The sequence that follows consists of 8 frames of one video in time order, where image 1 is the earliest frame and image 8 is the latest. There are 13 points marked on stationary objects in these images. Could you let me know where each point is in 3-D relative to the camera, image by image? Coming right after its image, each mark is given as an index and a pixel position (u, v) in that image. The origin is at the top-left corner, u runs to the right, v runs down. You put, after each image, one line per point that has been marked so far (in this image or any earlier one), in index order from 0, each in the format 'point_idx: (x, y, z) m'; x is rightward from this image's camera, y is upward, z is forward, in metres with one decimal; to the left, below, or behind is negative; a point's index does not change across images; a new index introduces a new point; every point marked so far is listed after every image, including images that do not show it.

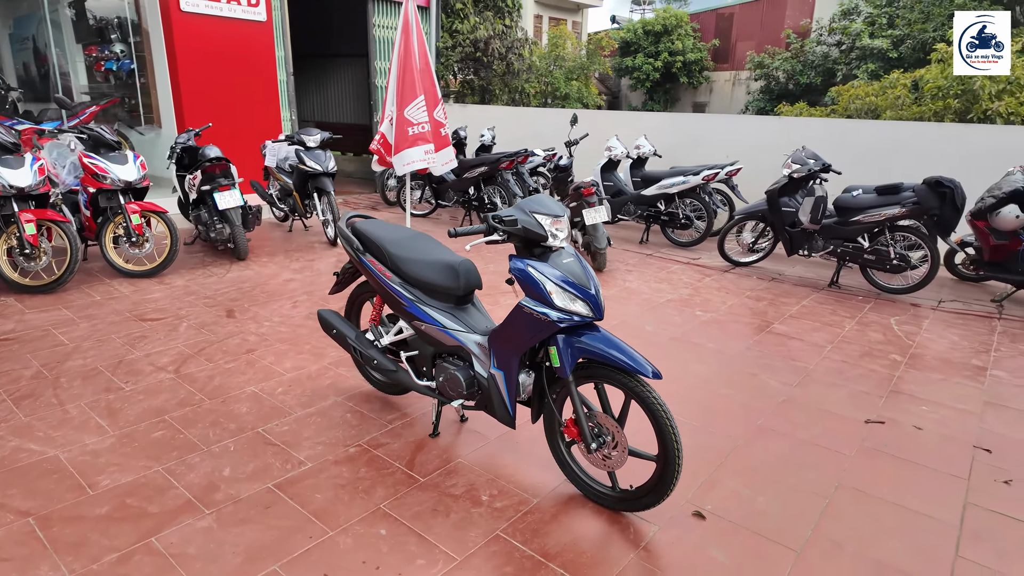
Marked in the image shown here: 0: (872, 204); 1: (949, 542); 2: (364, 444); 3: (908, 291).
0: (+3.1, +0.7, +5.2) m
1: (+1.7, -0.9, +2.3) m
2: (-0.7, -0.7, +2.7) m
3: (+3.5, 0.0, +5.2) m
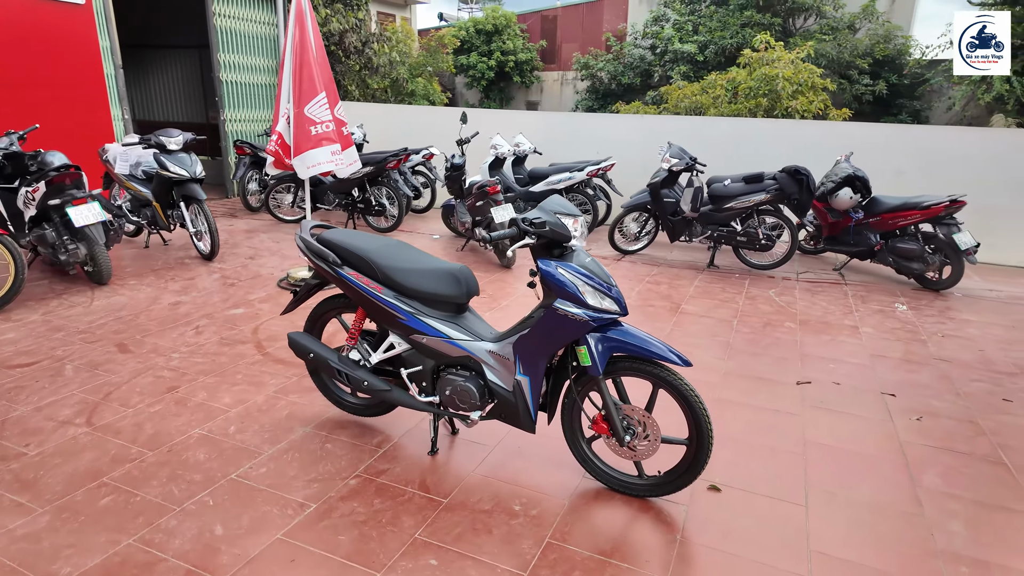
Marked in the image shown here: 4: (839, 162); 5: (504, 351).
0: (+2.2, +0.9, +5.9) m
1: (+1.8, -0.8, +2.7) m
2: (-0.6, -0.8, +2.5) m
3: (+2.6, +0.2, +6.0) m
4: (+3.1, +1.2, +6.0) m
5: (0.0, -0.3, +2.4) m
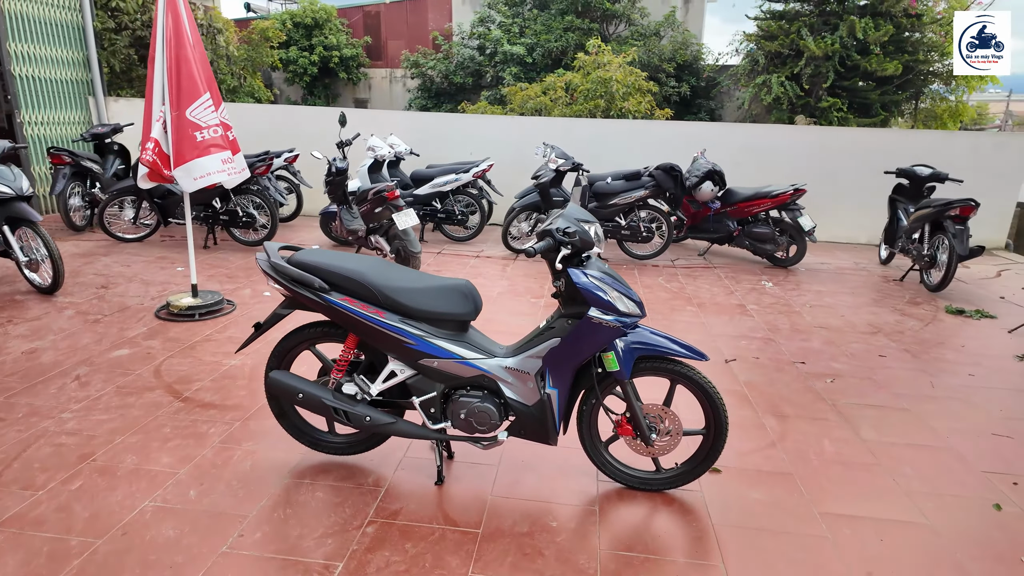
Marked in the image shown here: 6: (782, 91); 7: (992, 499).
0: (+1.2, +1.0, +6.3) m
1: (+1.7, -0.7, +3.1) m
2: (-0.5, -0.9, +2.3) m
3: (+1.6, +0.4, +6.5) m
4: (+2.0, +1.4, +6.6) m
5: (0.0, -0.3, +2.3) m
6: (+6.7, +5.0, +15.5) m
7: (+2.1, -0.9, +2.6) m
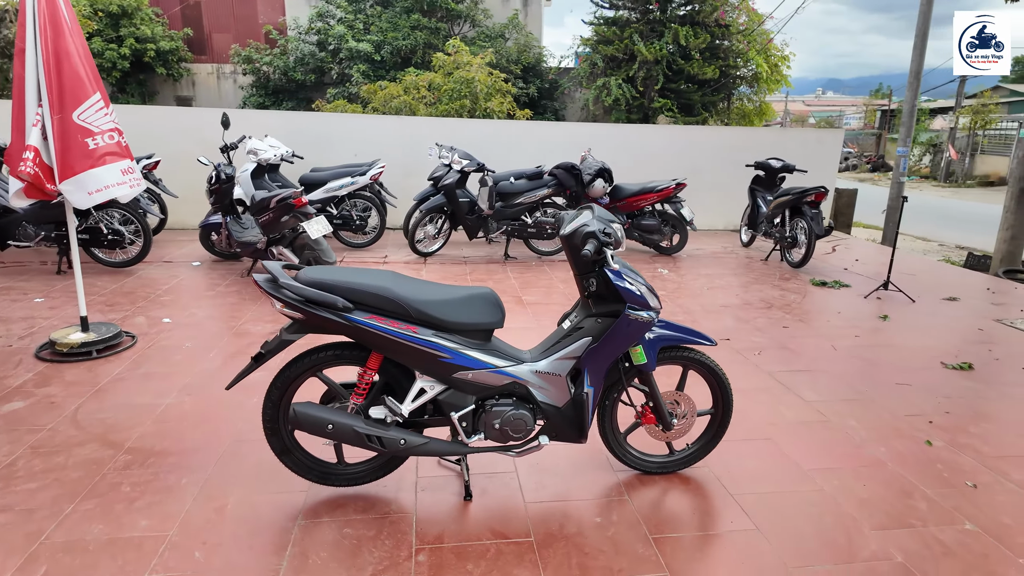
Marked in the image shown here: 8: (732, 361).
0: (+0.2, +1.1, +6.4) m
1: (+1.6, -0.6, +3.5) m
2: (-0.3, -0.9, +2.2) m
3: (+0.6, +0.4, +6.8) m
4: (+0.8, +1.5, +6.9) m
5: (+0.2, -0.3, +2.3) m
6: (+2.9, +5.4, +16.7) m
7: (+2.1, -0.8, +3.1) m
8: (+1.4, -0.5, +4.0) m
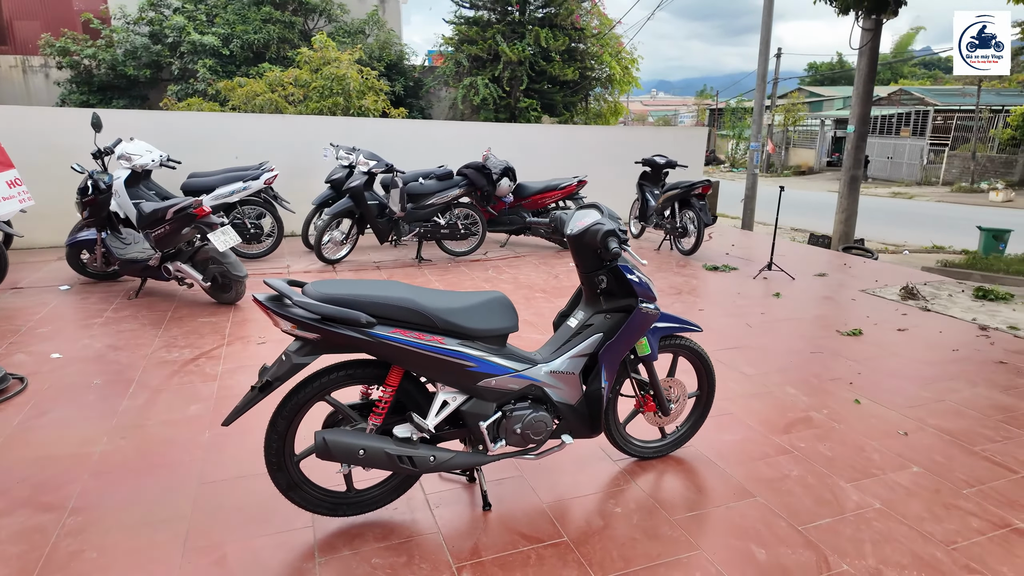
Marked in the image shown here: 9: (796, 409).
0: (-0.8, +1.0, +6.3) m
1: (+1.4, -0.5, +3.8) m
2: (-0.2, -1.0, +2.1) m
3: (-0.4, +0.4, +6.8) m
4: (-0.3, +1.5, +7.0) m
5: (+0.2, -0.3, +2.4) m
6: (-0.7, +5.4, +16.9) m
7: (+2.0, -0.6, +3.5) m
8: (+1.1, -0.4, +4.3) m
9: (+1.6, -0.7, +3.3) m
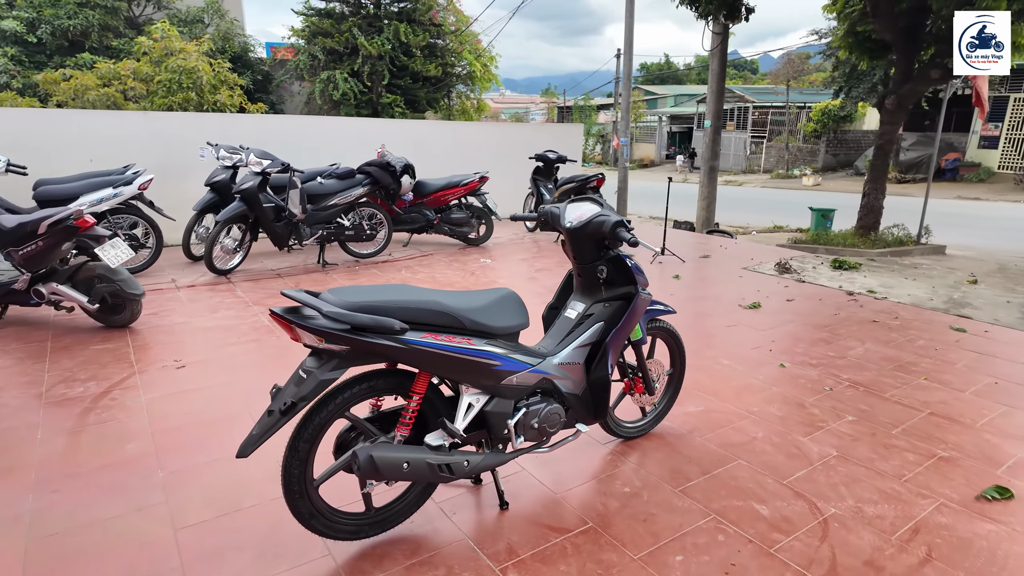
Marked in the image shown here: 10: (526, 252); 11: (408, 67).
0: (-1.7, +1.0, +6.0) m
1: (+1.1, -0.4, +4.1) m
2: (0.0, -0.9, +2.1) m
3: (-1.5, +0.4, +6.5) m
4: (-1.4, +1.5, +6.8) m
5: (+0.2, -0.3, +2.4) m
6: (-4.3, +5.4, +16.3) m
7: (+1.7, -0.5, +3.9) m
8: (+0.7, -0.3, +4.4) m
9: (+1.3, -0.5, +3.7) m
10: (+0.1, +0.4, +7.2) m
11: (-2.8, +6.2, +16.9) m
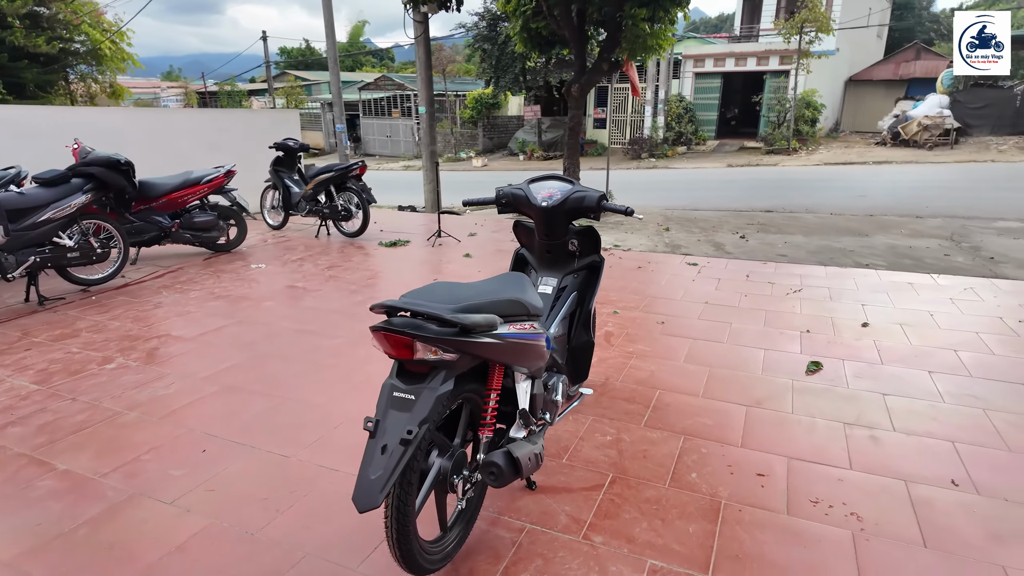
0: (-3.5, +0.7, +4.6) m
1: (+0.1, -0.2, +4.4) m
2: (+0.2, -0.9, +2.1) m
3: (-3.4, +0.1, +5.2) m
4: (-3.7, +1.2, +5.3) m
5: (+0.2, -0.2, +2.5) m
6: (-11.5, +4.3, +11.9) m
7: (+0.7, -0.2, +4.6) m
8: (-0.5, -0.2, +4.5) m
9: (+0.5, -0.3, +4.2) m
10: (-2.4, +0.4, +6.6) m
11: (-10.7, +5.3, +13.1) m
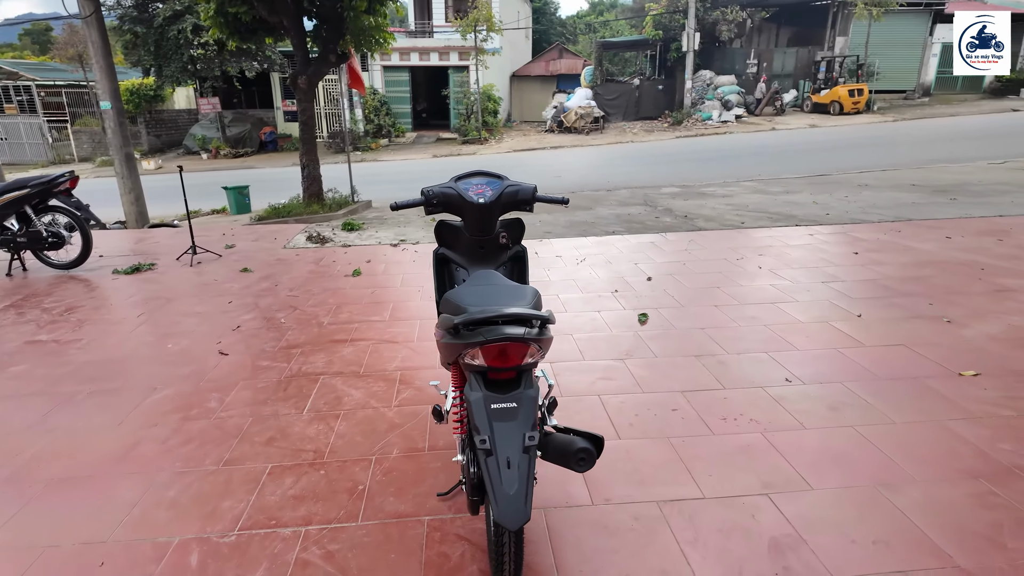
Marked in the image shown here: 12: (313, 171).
0: (-4.3, +0.1, +2.6) m
1: (-1.0, -0.3, +4.2) m
2: (+0.3, -0.8, +2.3) m
3: (-4.5, -0.5, +3.2) m
4: (-4.9, +0.6, +3.2) m
5: (0.0, -0.1, +2.6) m
6: (-15.3, +2.3, +5.2) m
7: (-0.6, -0.1, +4.6) m
8: (-1.5, -0.3, +4.0) m
9: (-0.5, -0.3, +4.2) m
10: (-4.3, -0.1, +4.9) m
11: (-15.3, +3.4, +6.6) m
12: (-3.1, +1.8, +9.5) m
